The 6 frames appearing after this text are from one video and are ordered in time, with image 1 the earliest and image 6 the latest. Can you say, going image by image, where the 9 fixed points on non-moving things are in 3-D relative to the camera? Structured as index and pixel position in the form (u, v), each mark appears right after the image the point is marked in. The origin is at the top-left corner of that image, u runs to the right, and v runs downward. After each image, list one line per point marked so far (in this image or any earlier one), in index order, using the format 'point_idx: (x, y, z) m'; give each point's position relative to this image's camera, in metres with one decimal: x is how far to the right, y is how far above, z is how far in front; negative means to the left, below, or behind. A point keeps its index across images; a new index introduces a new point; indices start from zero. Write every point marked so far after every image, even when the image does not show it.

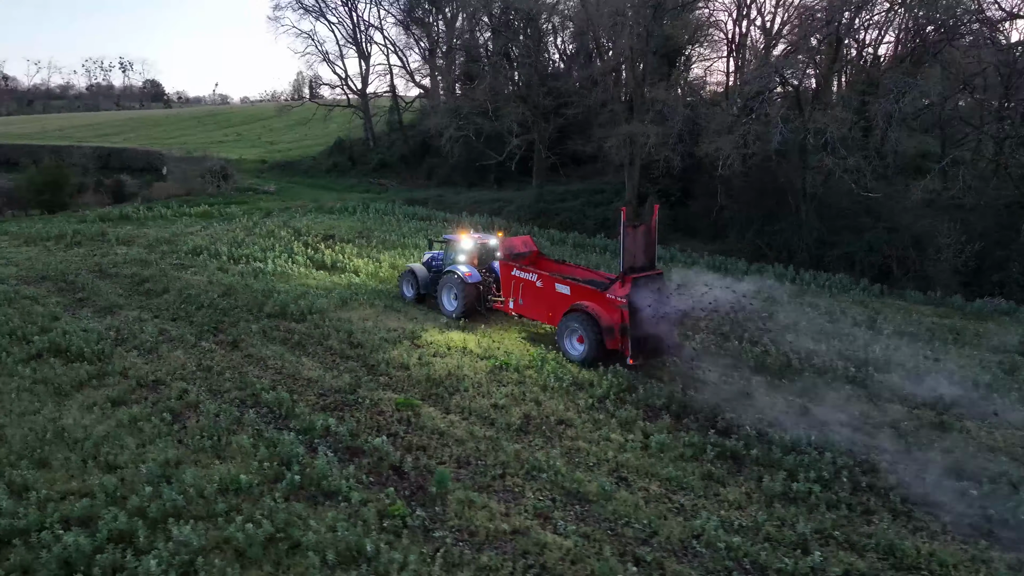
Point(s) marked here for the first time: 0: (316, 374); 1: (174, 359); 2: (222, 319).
0: (-2.4, -1.1, +8.7) m
1: (-4.4, -0.9, +9.1) m
2: (-4.4, -0.5, +10.9) m
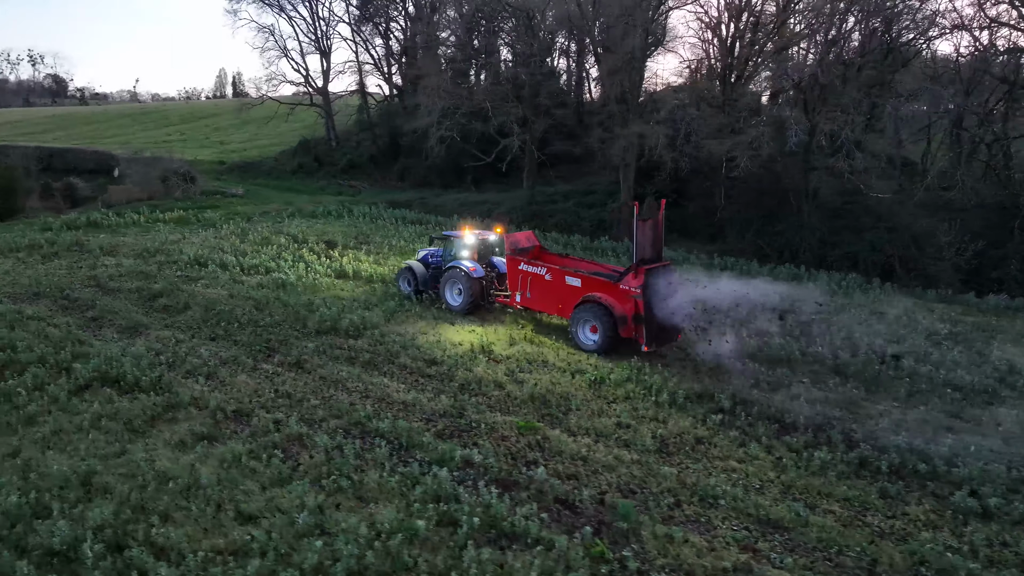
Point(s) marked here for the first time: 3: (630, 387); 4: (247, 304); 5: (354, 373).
0: (-1.2, -1.2, +8.1) m
1: (-3.2, -1.1, +8.3) m
2: (-3.4, -0.7, +10.0) m
3: (+1.4, -1.2, +8.5) m
4: (-4.4, -0.3, +11.6) m
5: (-1.9, -1.1, +8.8) m
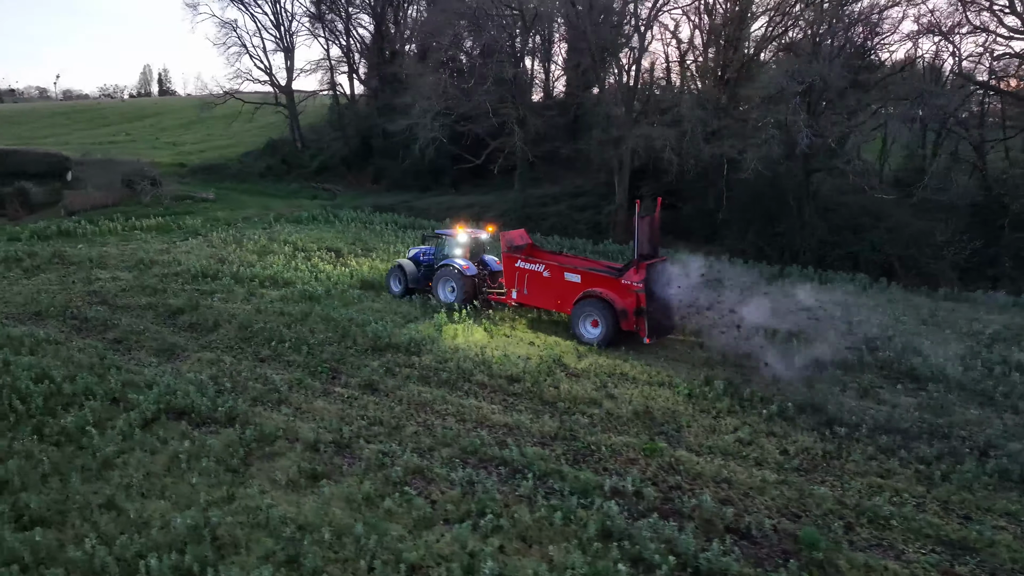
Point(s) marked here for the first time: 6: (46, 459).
0: (0.0, -1.4, +7.6) m
1: (-2.0, -1.4, +7.6) m
2: (-2.4, -0.9, +9.3) m
3: (+2.5, -1.3, +8.2) m
4: (-3.5, -0.5, +10.8) m
5: (-0.8, -1.2, +8.2) m
6: (-4.2, -1.5, +6.3) m
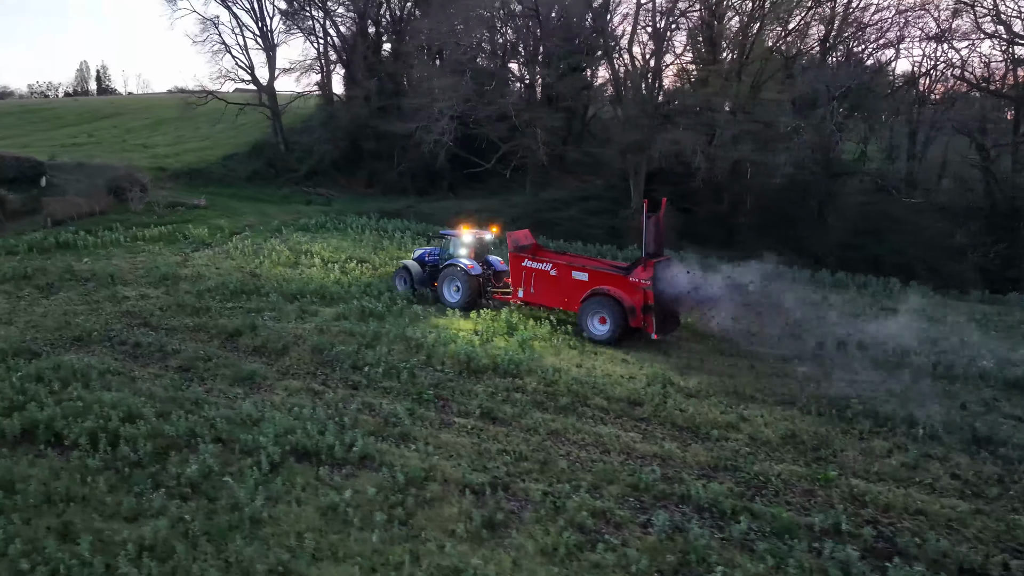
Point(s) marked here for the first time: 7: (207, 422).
0: (+1.5, -1.6, +7.1) m
1: (-0.5, -1.6, +7.0) m
2: (-1.1, -1.2, +8.7) m
3: (+4.0, -1.5, +7.9) m
4: (-2.3, -0.8, +10.1) m
5: (+0.6, -1.5, +7.7) m
6: (-2.6, -1.8, +5.6) m
7: (-3.2, -1.4, +7.2) m
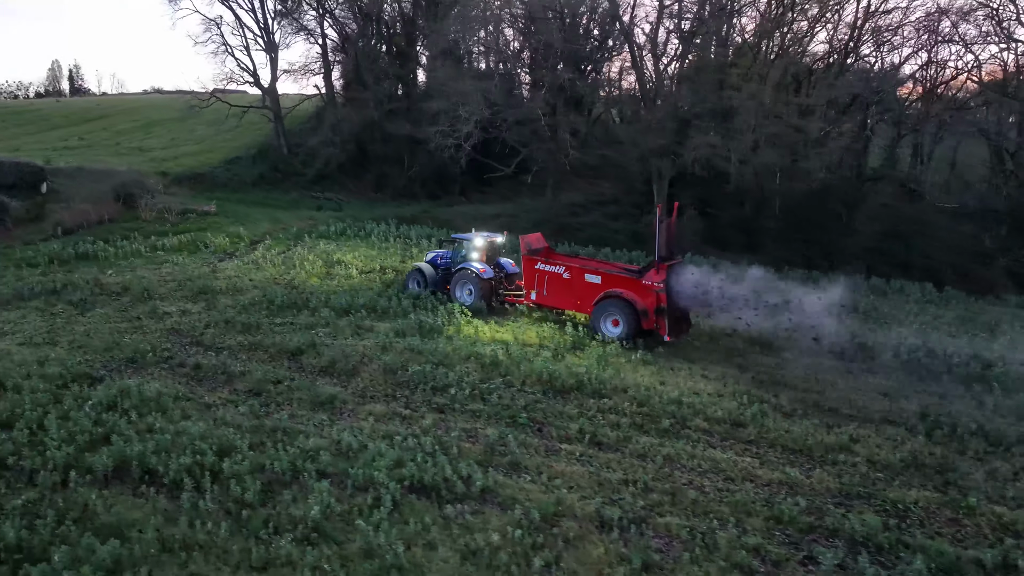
0: (+2.6, -1.8, +6.9) m
1: (+0.6, -1.8, +6.7) m
2: (0.0, -1.4, +8.4) m
3: (+5.1, -1.7, +7.7) m
4: (-1.2, -1.0, +9.7) m
5: (+1.7, -1.7, +7.4) m
6: (-1.4, -2.0, +5.2) m
7: (-2.0, -1.6, +6.8) m
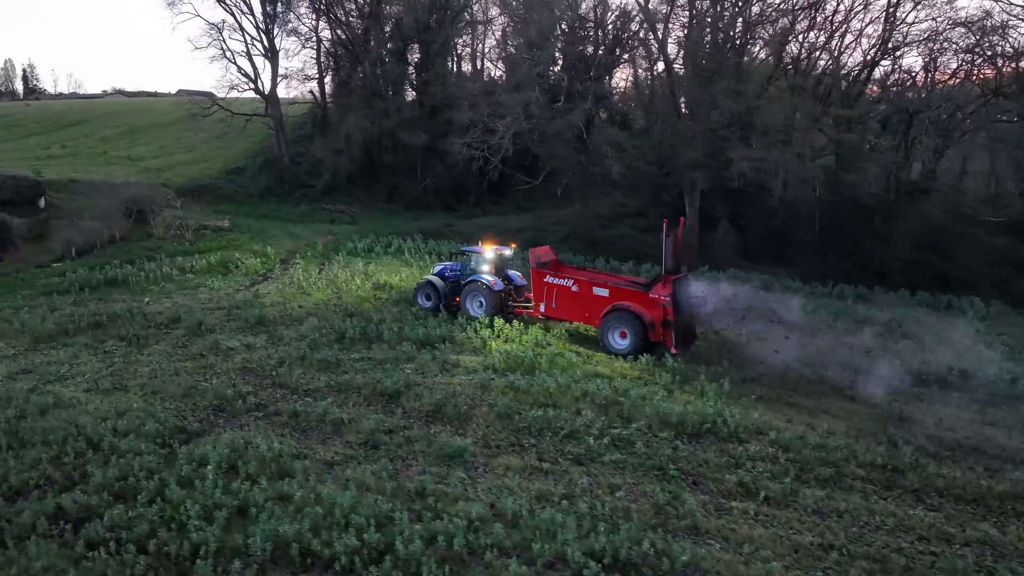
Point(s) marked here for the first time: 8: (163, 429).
0: (+4.3, -2.2, +6.5) m
1: (+2.3, -2.2, +6.2) m
2: (+1.6, -1.8, +7.8) m
3: (+6.7, -2.1, +7.4) m
4: (+0.3, -1.5, +9.1) m
5: (+3.4, -2.1, +7.0) m
6: (+0.3, -2.5, +4.6) m
7: (-0.4, -2.1, +6.2) m
8: (-3.9, -1.6, +7.9) m
